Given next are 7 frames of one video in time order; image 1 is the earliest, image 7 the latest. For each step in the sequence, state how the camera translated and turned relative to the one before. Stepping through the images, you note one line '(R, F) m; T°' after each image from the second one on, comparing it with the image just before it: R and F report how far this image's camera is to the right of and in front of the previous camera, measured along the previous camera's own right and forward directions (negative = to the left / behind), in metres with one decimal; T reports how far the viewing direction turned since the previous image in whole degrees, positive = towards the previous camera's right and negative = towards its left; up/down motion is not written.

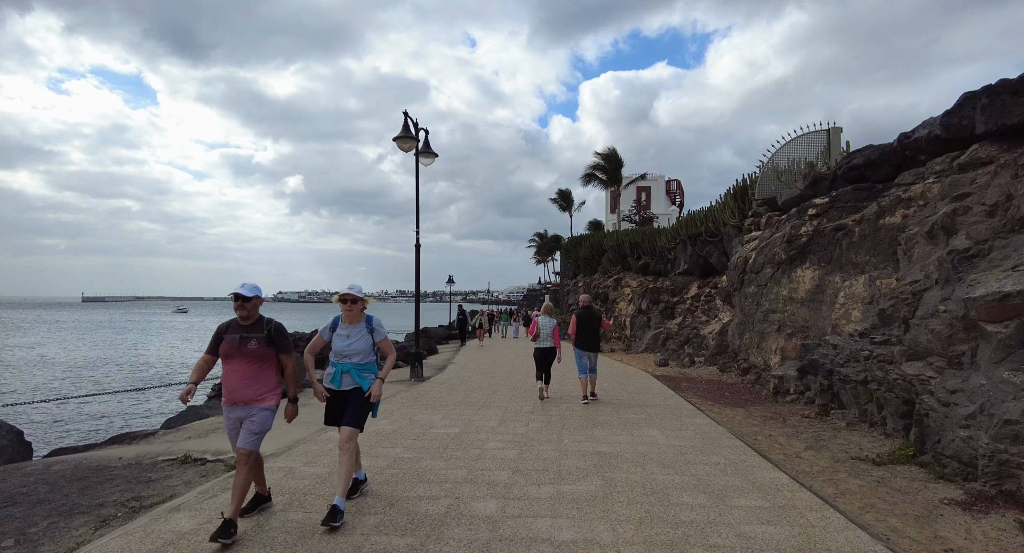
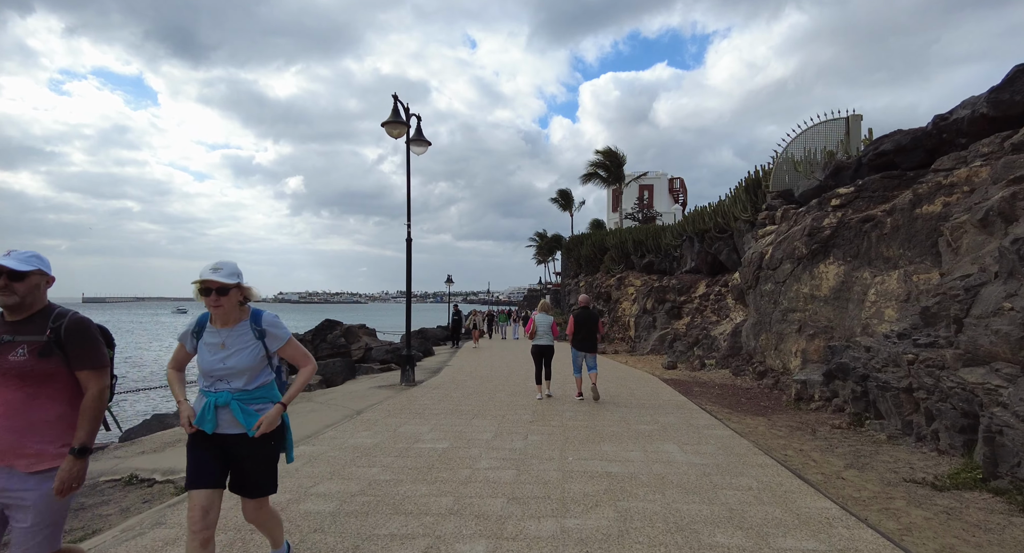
(0.0, +0.8) m; 0°
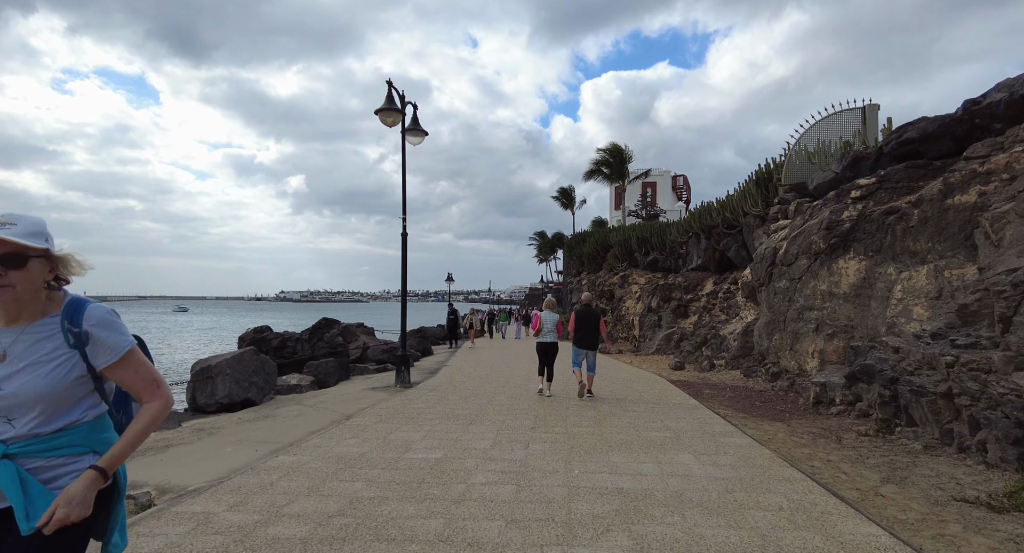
(0.0, +0.5) m; 0°
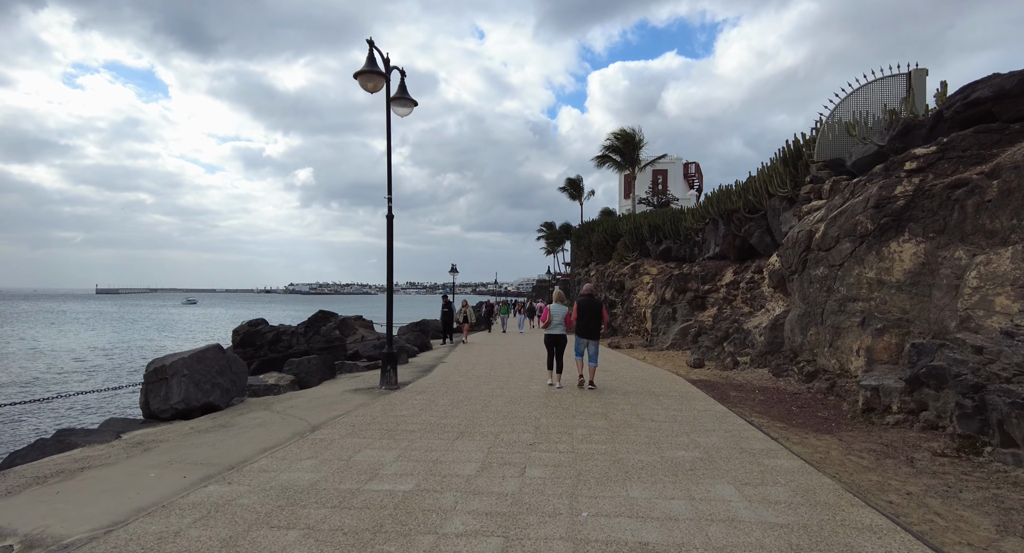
(+0.1, +1.2) m; -1°
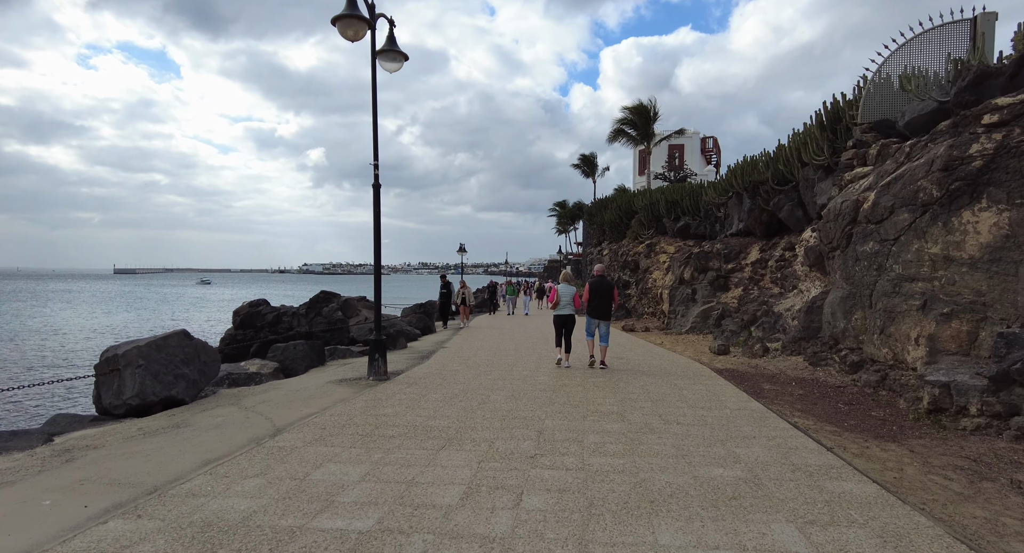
(+0.1, +1.1) m; -1°
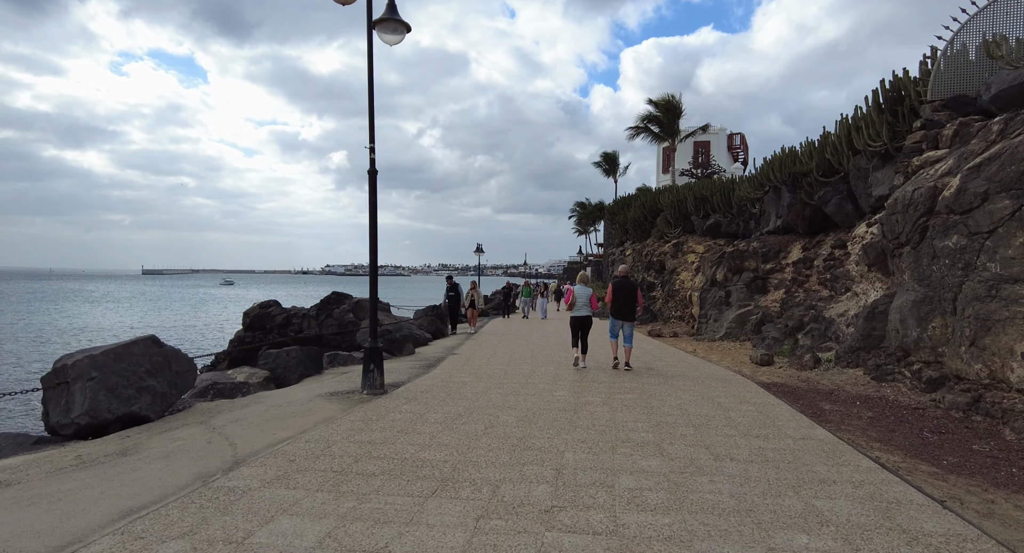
(+0.1, +1.1) m; -2°
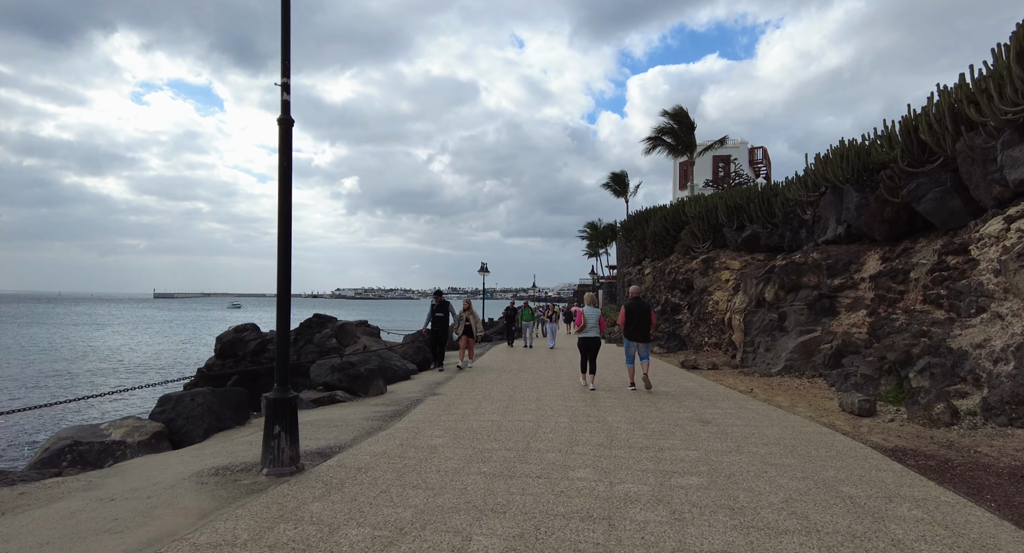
(+0.2, +2.8) m; -1°
